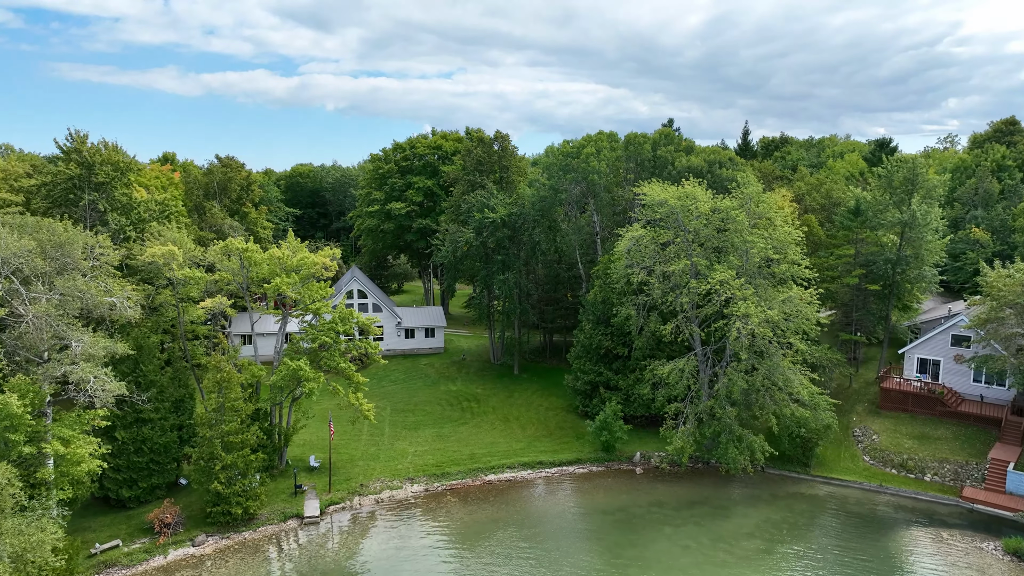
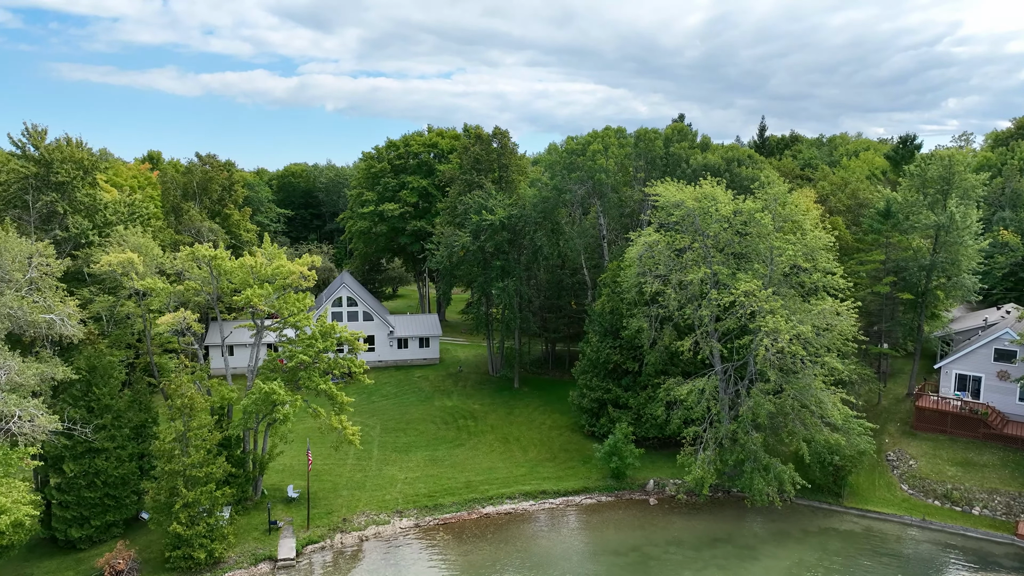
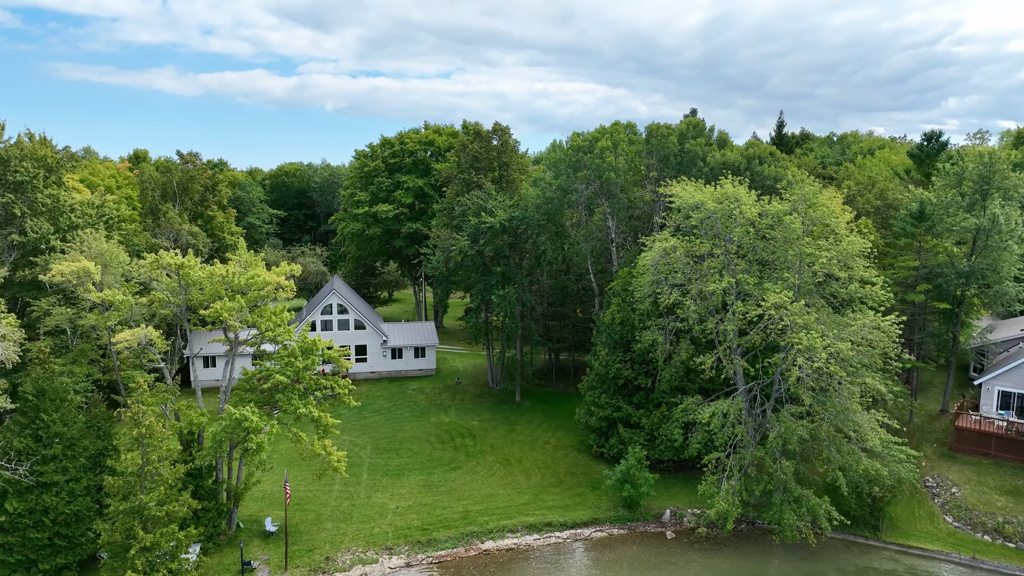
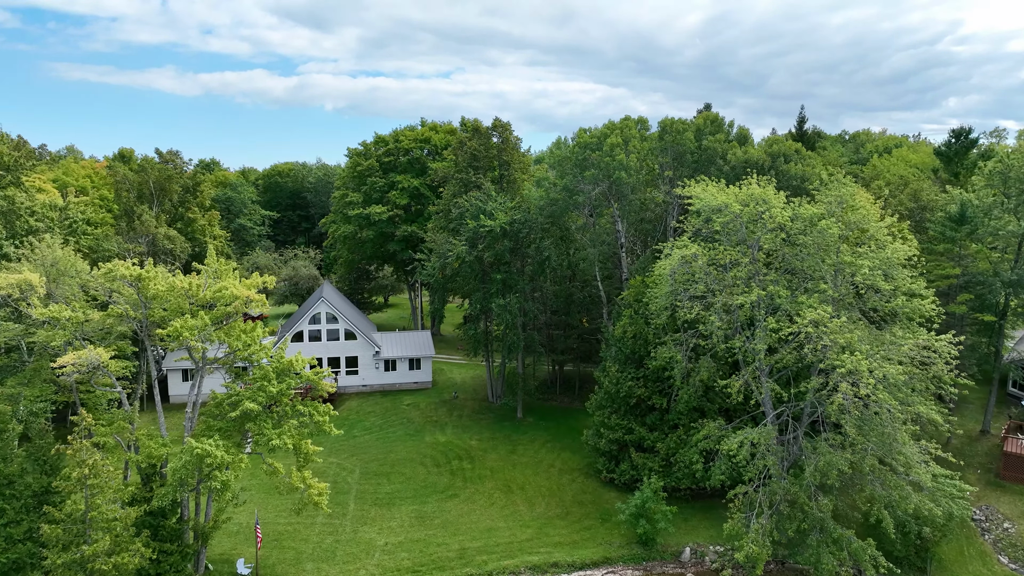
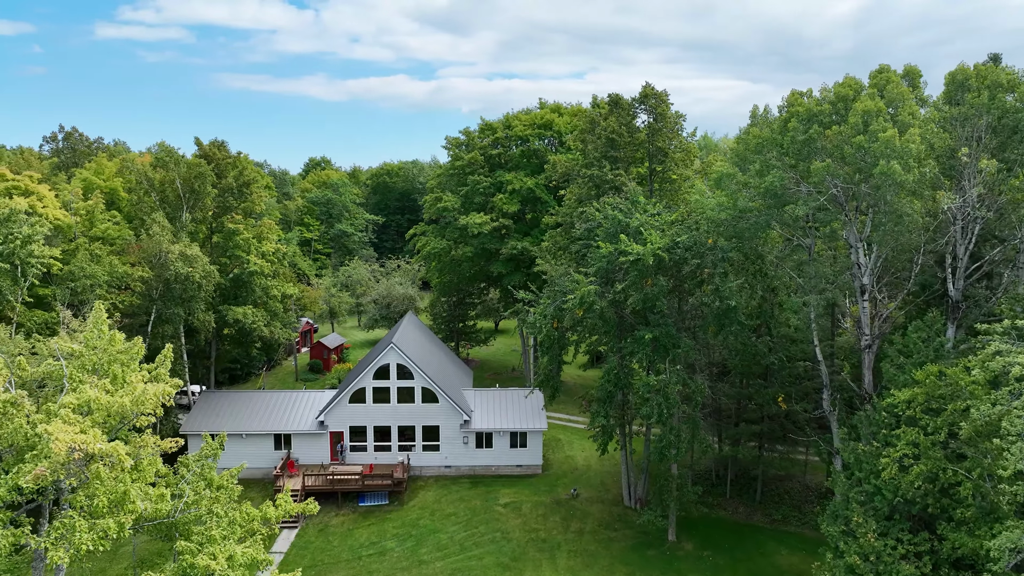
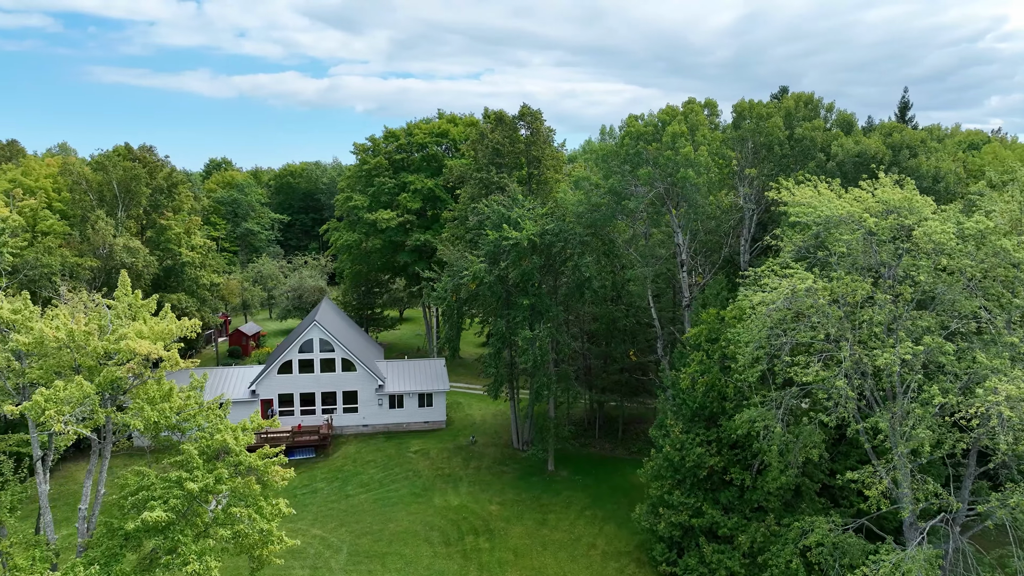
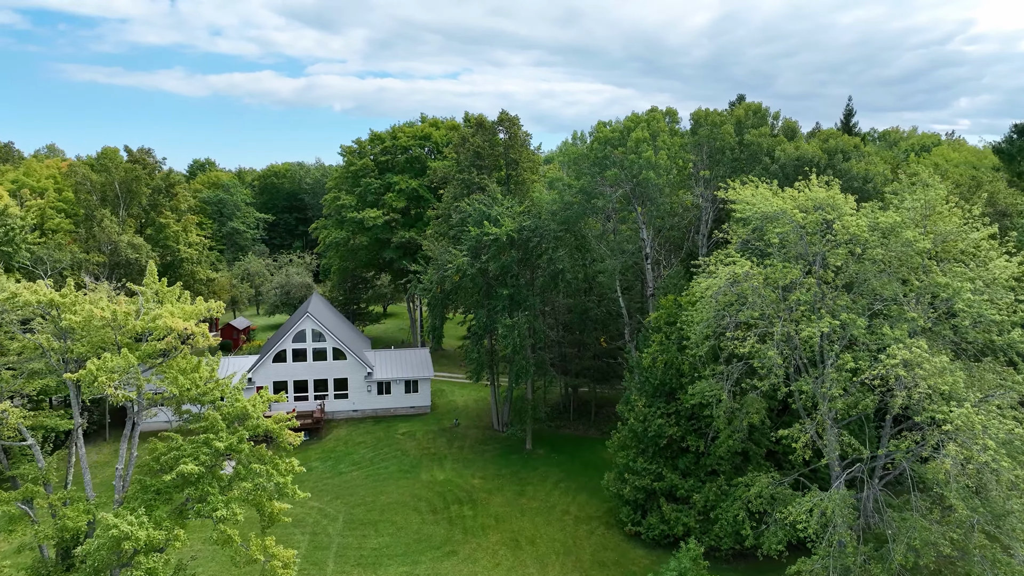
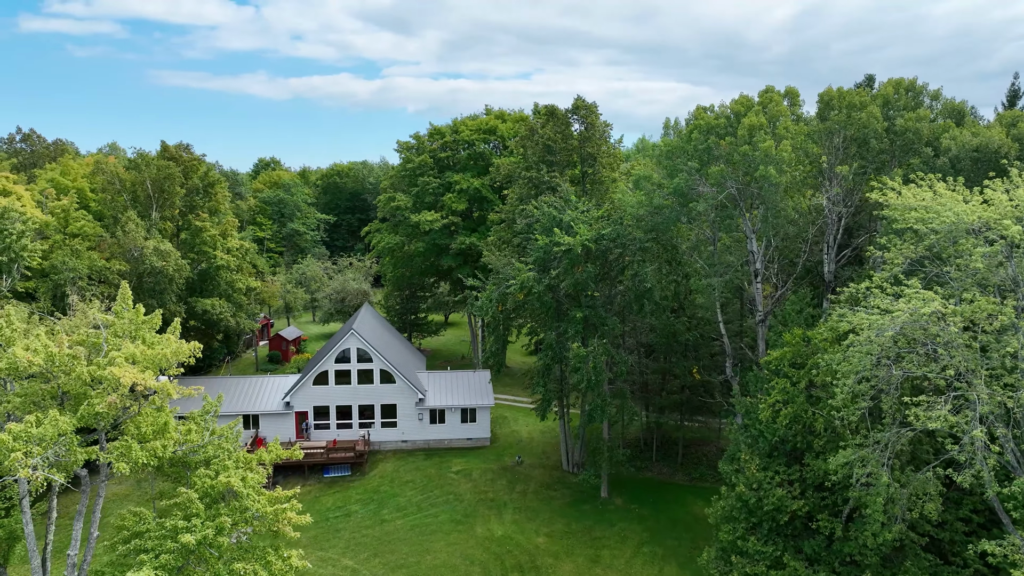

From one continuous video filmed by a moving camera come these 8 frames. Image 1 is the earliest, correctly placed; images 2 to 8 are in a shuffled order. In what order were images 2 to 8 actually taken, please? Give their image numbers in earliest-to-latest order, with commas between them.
2, 3, 4, 7, 6, 8, 5
